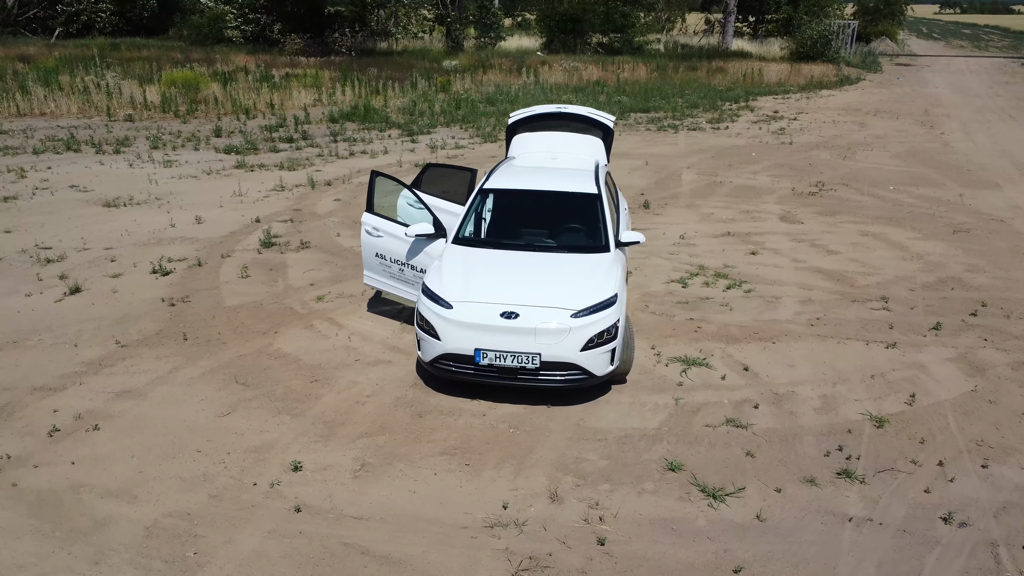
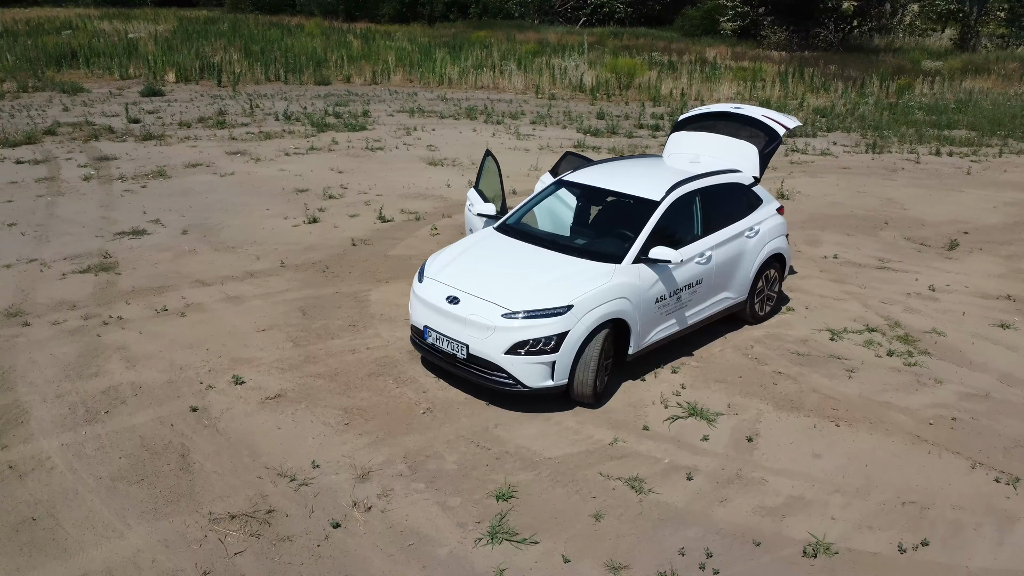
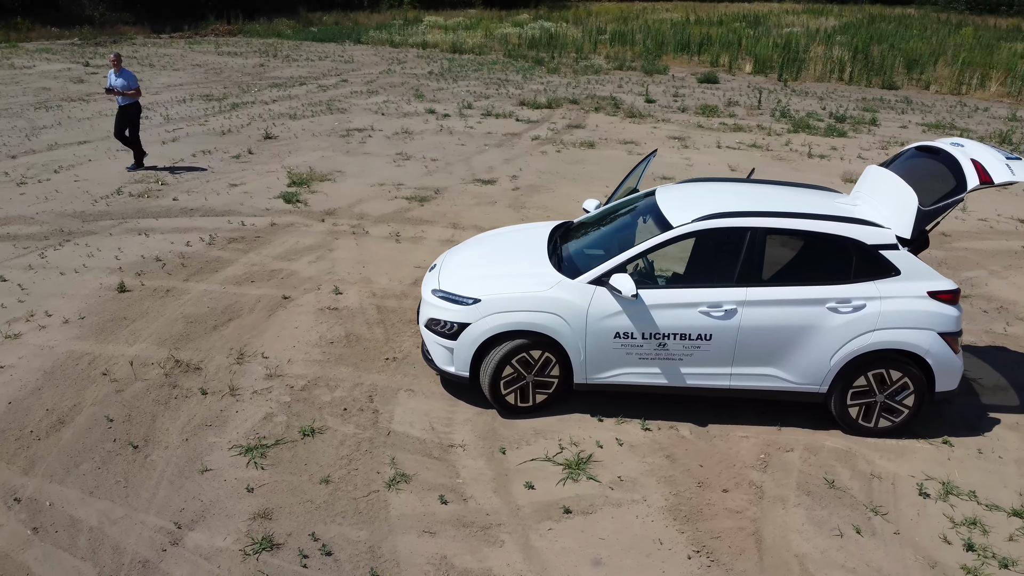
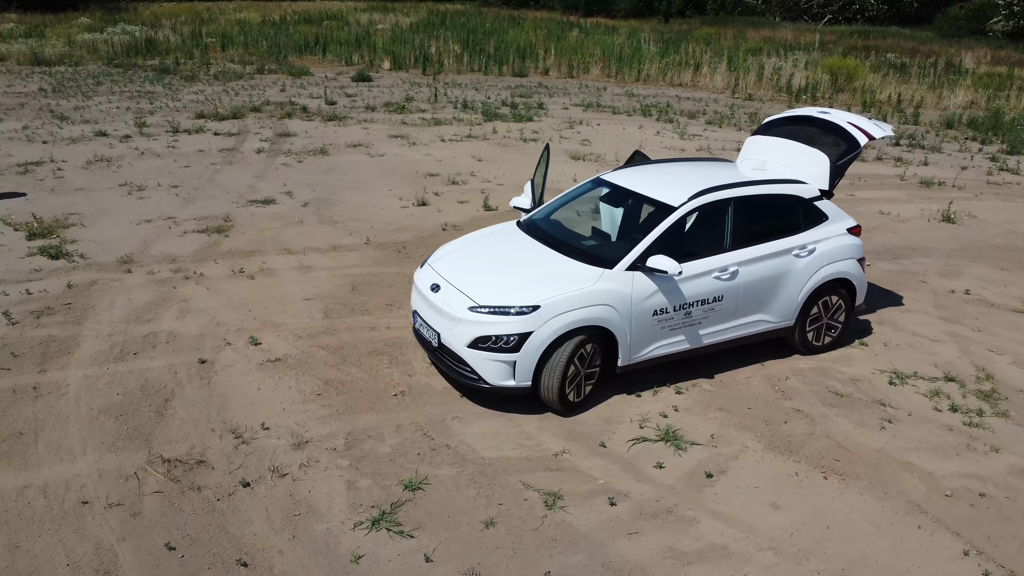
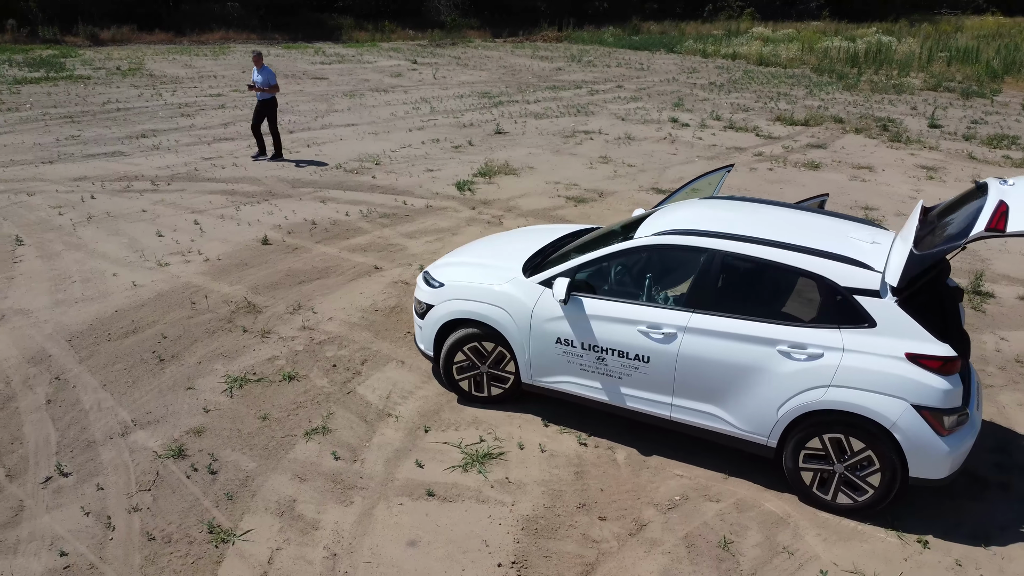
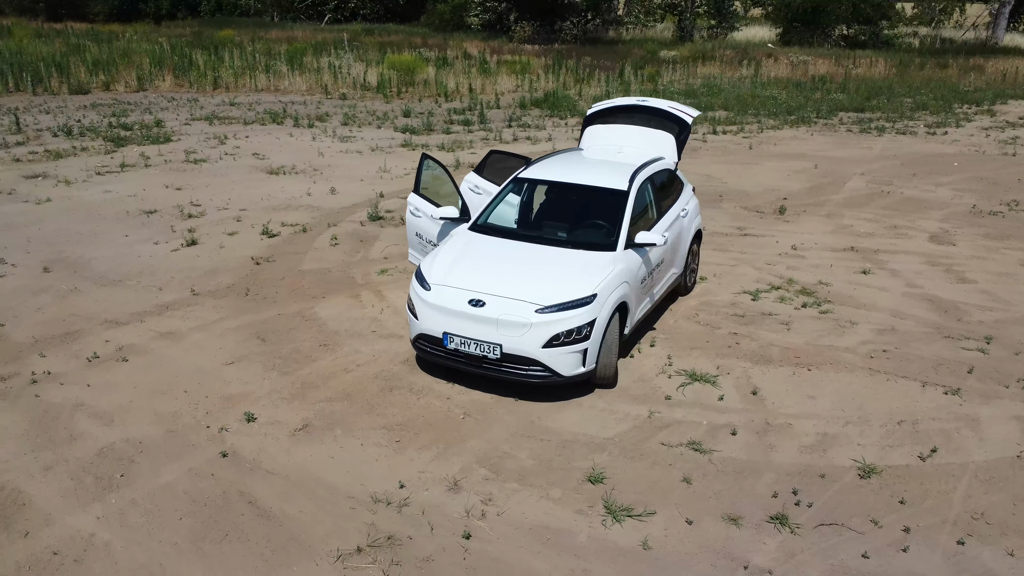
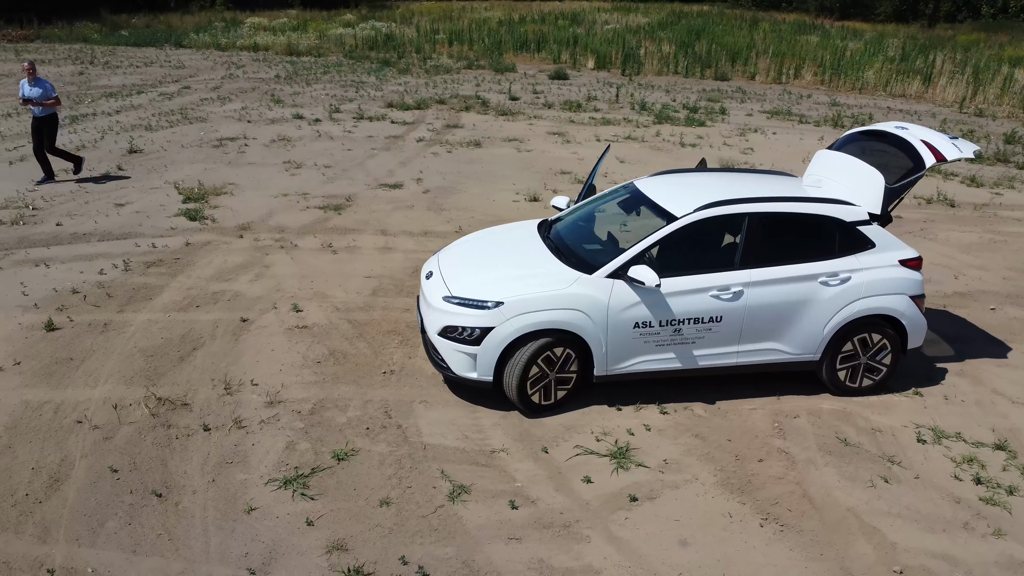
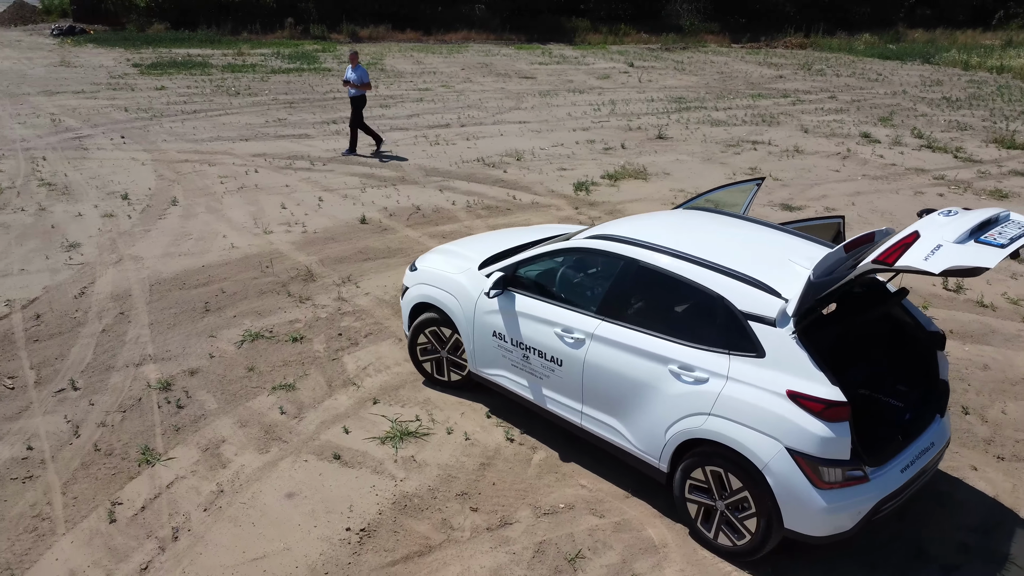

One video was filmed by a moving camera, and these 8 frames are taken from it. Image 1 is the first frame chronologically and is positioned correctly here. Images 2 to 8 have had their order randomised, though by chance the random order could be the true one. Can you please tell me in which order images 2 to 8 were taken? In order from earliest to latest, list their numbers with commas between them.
6, 2, 4, 7, 3, 5, 8
